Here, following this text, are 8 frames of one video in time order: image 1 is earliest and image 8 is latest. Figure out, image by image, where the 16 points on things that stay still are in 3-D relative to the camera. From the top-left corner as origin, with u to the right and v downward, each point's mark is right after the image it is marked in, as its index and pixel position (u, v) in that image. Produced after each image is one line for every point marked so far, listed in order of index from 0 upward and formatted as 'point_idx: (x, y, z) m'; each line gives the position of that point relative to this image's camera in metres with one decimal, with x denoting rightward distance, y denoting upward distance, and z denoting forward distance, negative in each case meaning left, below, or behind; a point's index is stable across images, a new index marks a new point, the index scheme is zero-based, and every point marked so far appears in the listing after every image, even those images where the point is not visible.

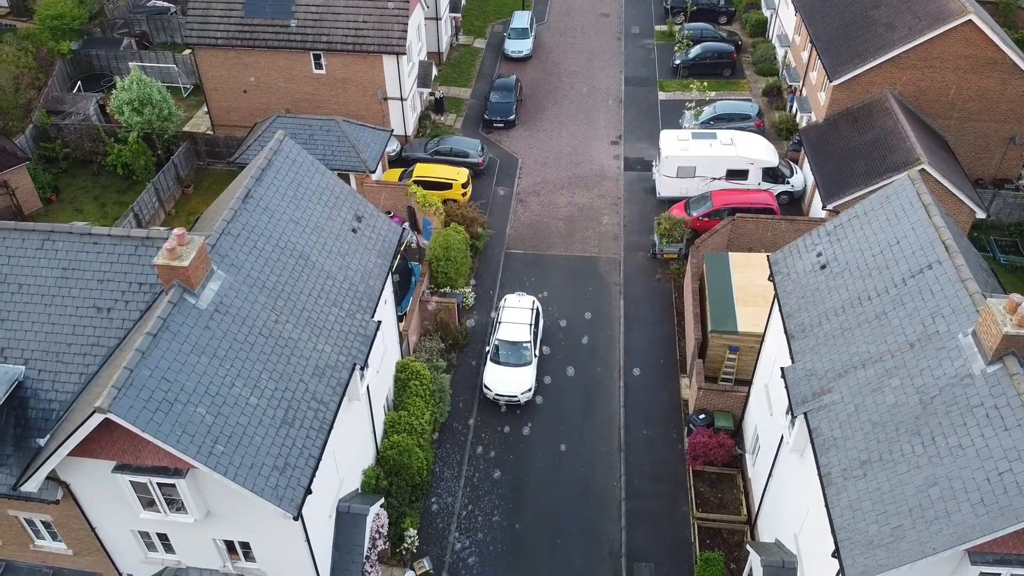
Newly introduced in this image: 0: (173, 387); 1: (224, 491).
0: (-7.1, -2.1, +15.5) m
1: (-6.4, -4.5, +16.6) m
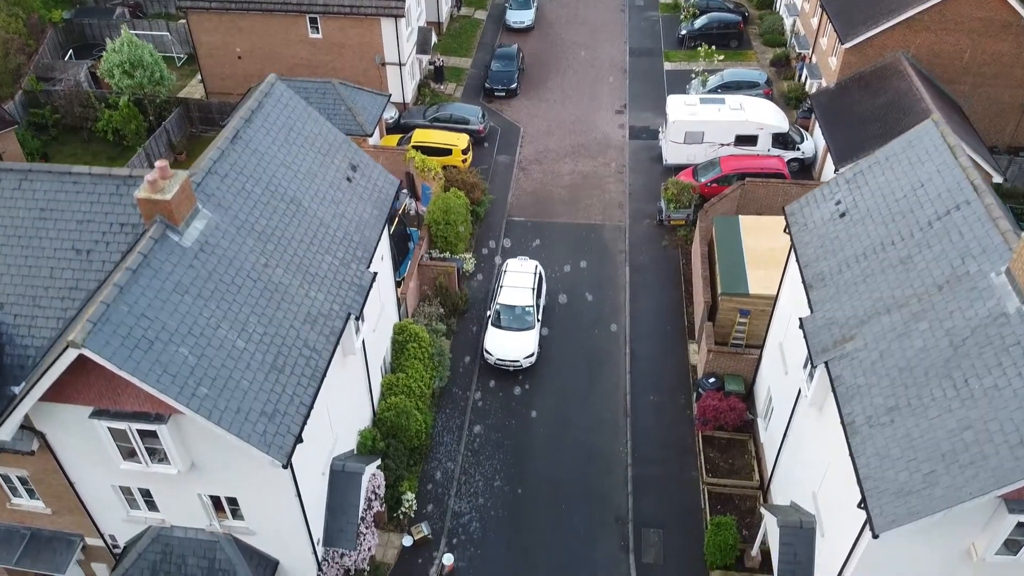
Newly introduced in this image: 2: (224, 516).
0: (-7.0, -0.7, +14.5) m
1: (-6.3, -3.2, +15.6) m
2: (-6.9, -5.4, +17.7) m
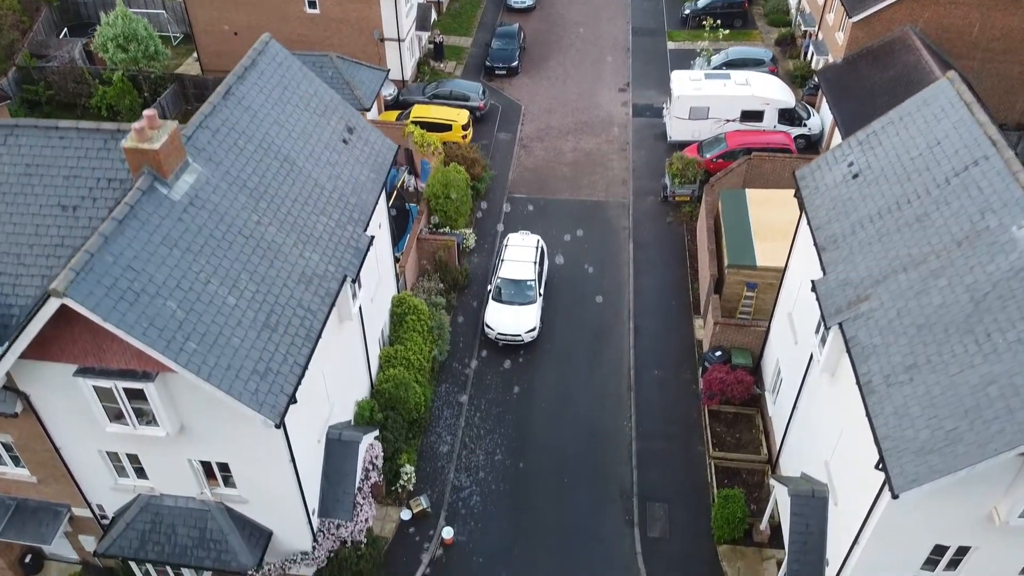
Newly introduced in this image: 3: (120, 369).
0: (-7.0, +0.2, +13.9) m
1: (-6.3, -2.2, +15.0) m
2: (-6.8, -4.5, +17.0) m
3: (-7.7, -1.6, +14.5) m
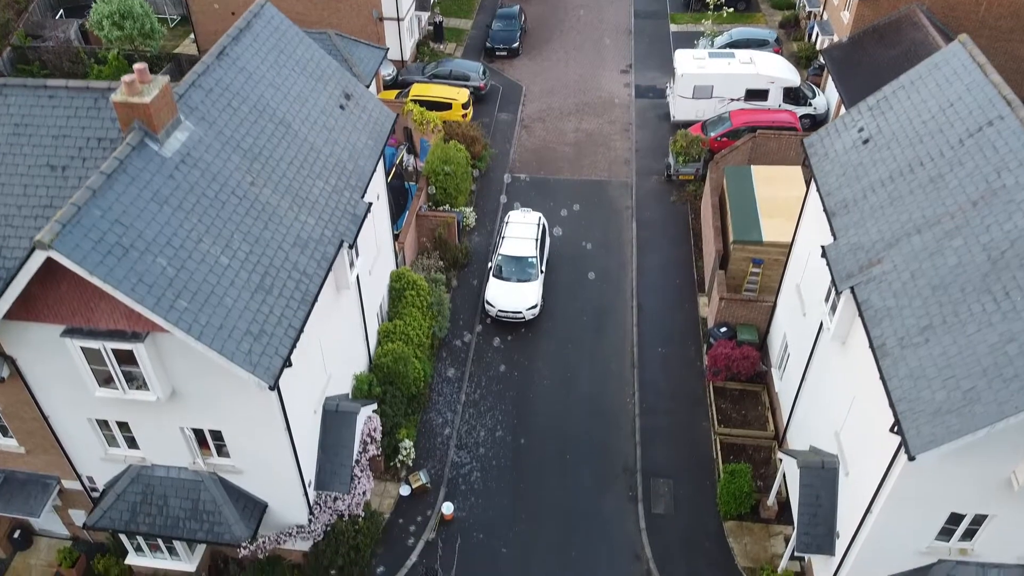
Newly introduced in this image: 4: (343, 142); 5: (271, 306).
0: (-6.9, +1.0, +13.4) m
1: (-6.3, -1.4, +14.5) m
2: (-6.8, -3.7, +16.6) m
3: (-7.6, -0.8, +14.0) m
4: (-4.3, +3.7, +18.8) m
5: (-4.8, -0.4, +14.7) m
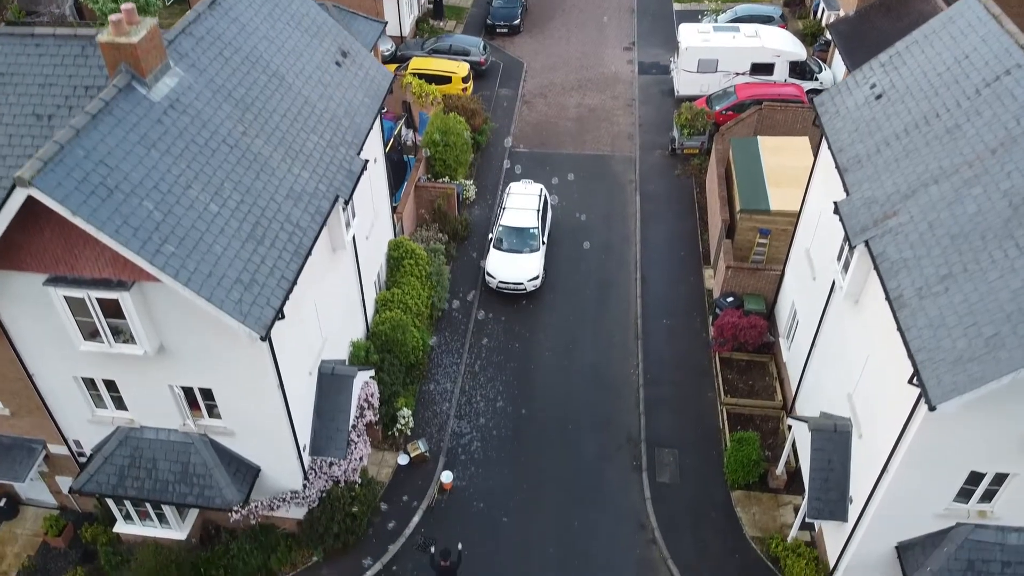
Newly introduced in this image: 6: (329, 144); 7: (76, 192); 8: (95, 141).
0: (-6.9, +2.0, +12.9) m
1: (-6.2, -0.5, +14.0) m
2: (-6.8, -2.7, +16.0) m
3: (-7.6, +0.2, +13.4) m
4: (-4.2, +4.6, +18.2) m
5: (-4.7, +0.6, +14.1) m
6: (-4.2, +3.3, +17.1) m
7: (-7.2, +1.6, +12.2) m
8: (-7.2, +2.6, +12.9) m
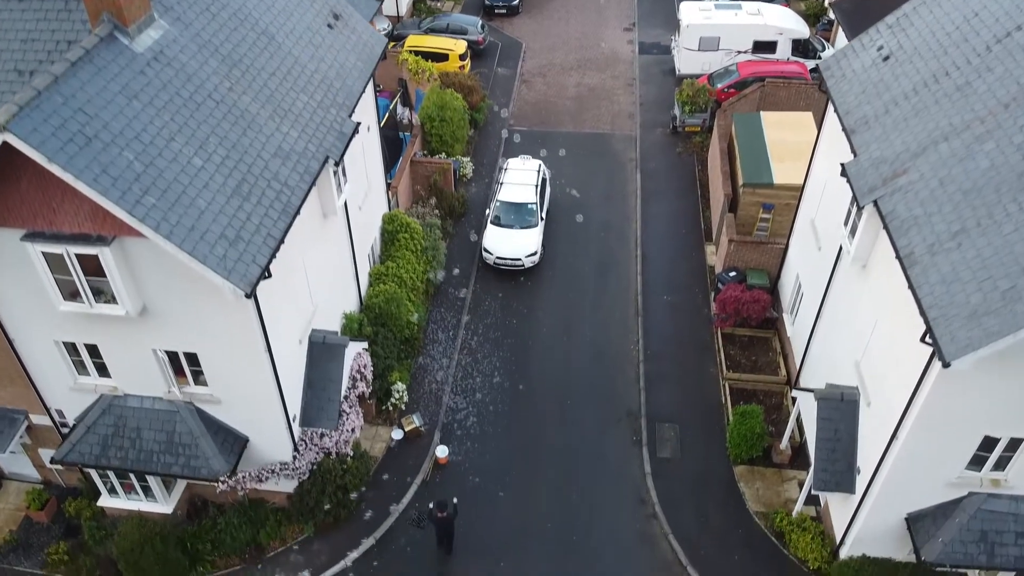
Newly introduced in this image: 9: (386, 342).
0: (-7.0, +2.7, +12.4) m
1: (-6.3, +0.3, +13.4) m
2: (-6.8, -2.0, +15.5) m
3: (-7.7, +1.0, +12.9) m
4: (-4.3, +5.4, +17.7) m
5: (-4.8, +1.4, +13.6) m
6: (-4.3, +4.1, +16.6) m
7: (-7.3, +2.3, +11.7) m
8: (-7.3, +3.3, +12.4) m
9: (-3.4, -1.4, +19.8) m
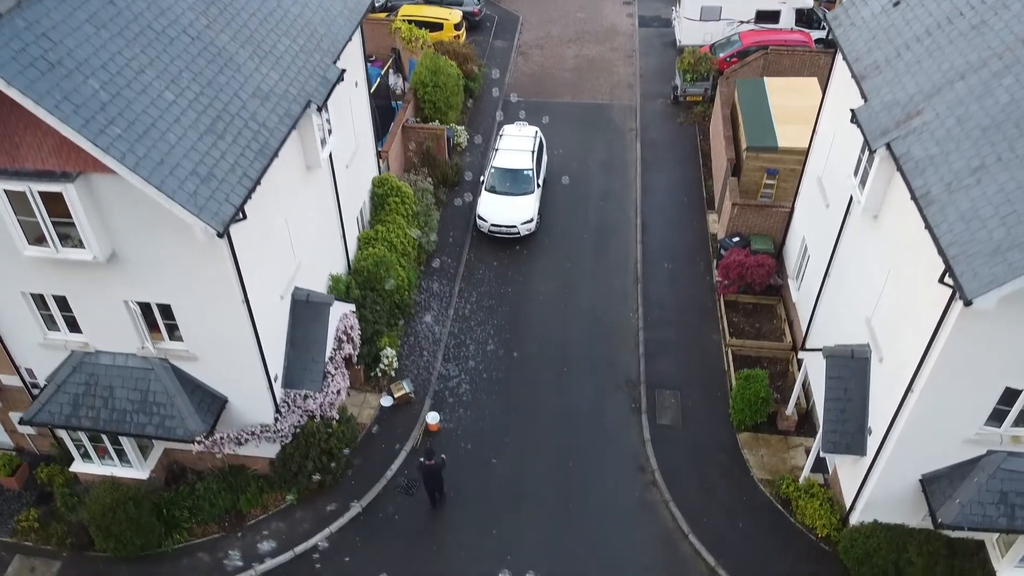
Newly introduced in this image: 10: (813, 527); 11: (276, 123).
0: (-7.1, +3.7, +11.6) m
1: (-6.5, +1.3, +12.7) m
2: (-7.0, -1.0, +14.7) m
3: (-7.8, +1.9, +12.1) m
4: (-4.5, +6.4, +16.9) m
5: (-5.0, +2.4, +12.8) m
6: (-4.4, +5.1, +15.8) m
7: (-7.4, +3.3, +10.9) m
8: (-7.5, +4.3, +11.6) m
9: (-3.5, -0.5, +19.0) m
10: (+6.4, -5.1, +15.7) m
11: (-4.5, +3.1, +14.1) m
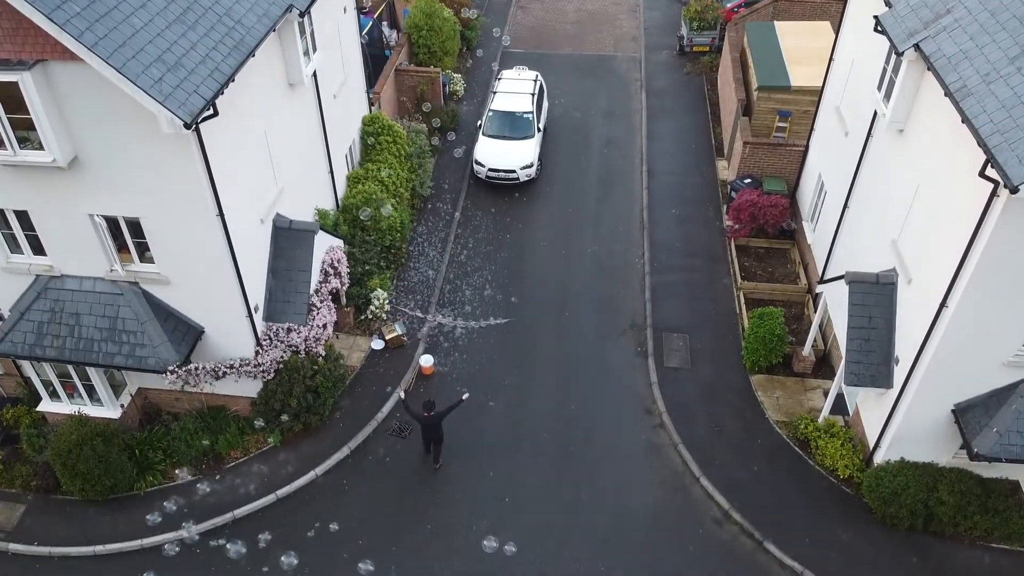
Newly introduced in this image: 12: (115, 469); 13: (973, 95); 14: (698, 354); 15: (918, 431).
0: (-7.2, +5.2, +10.5) m
1: (-6.5, +2.8, +11.6) m
2: (-7.0, +0.5, +13.6) m
3: (-7.9, +3.4, +11.1) m
4: (-4.5, +7.9, +15.8) m
5: (-5.0, +3.8, +11.7) m
6: (-4.5, +6.5, +14.7) m
7: (-7.5, +4.8, +9.8) m
8: (-7.5, +5.8, +10.6) m
9: (-3.6, +1.0, +17.9) m
10: (+6.3, -3.6, +14.6) m
11: (-4.5, +4.6, +13.0) m
12: (-7.5, -3.4, +14.1) m
13: (+7.0, +2.9, +11.3) m
14: (+4.3, -1.5, +17.1) m
15: (+7.4, -2.6, +13.5) m
